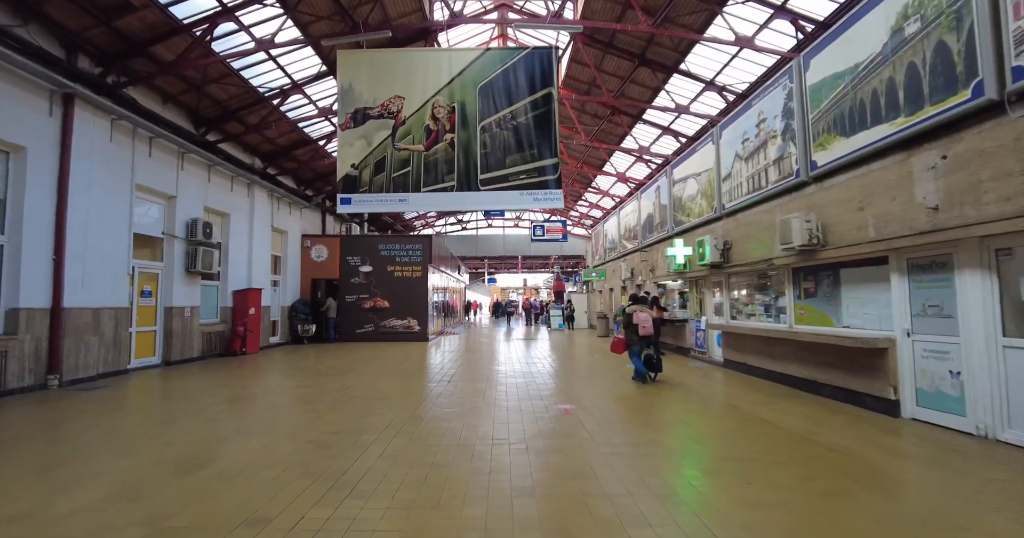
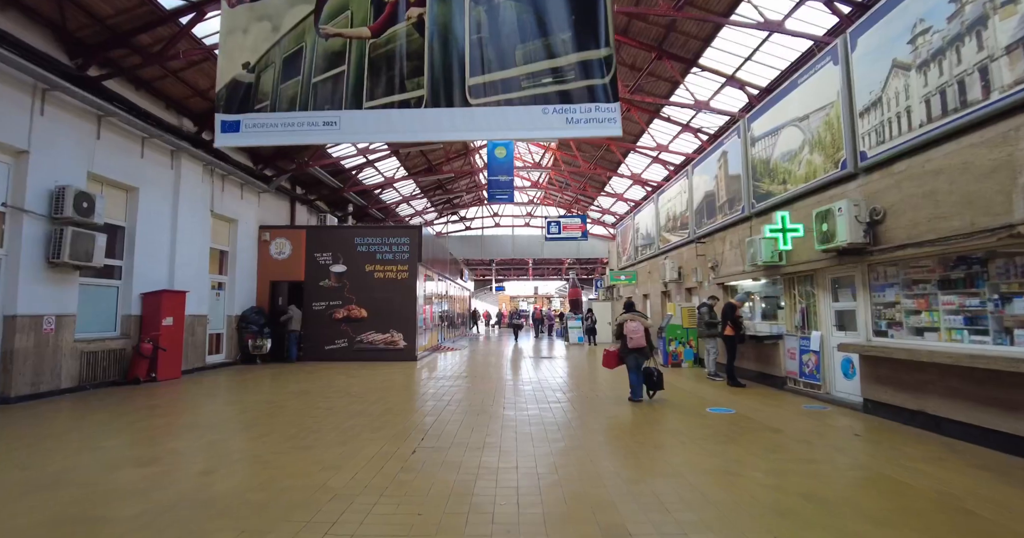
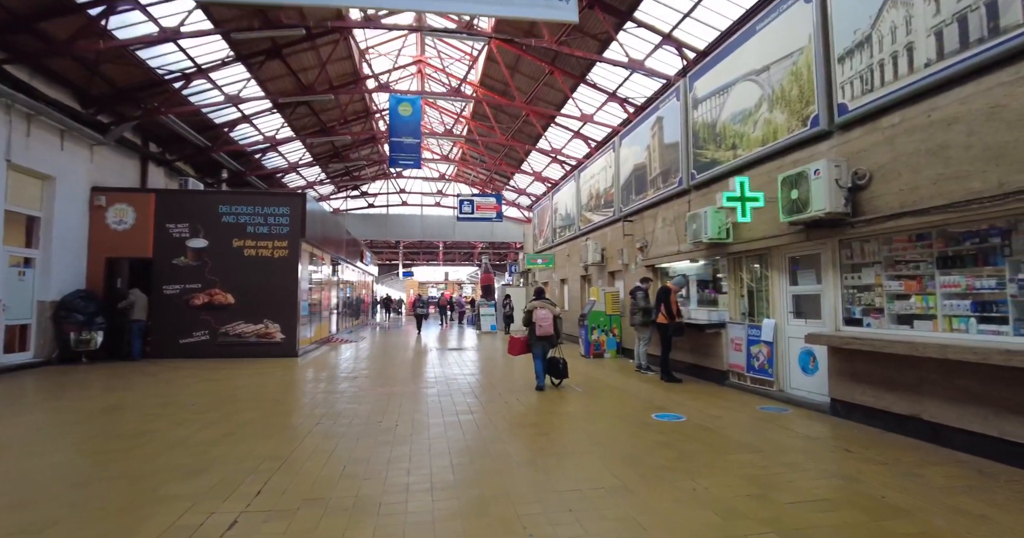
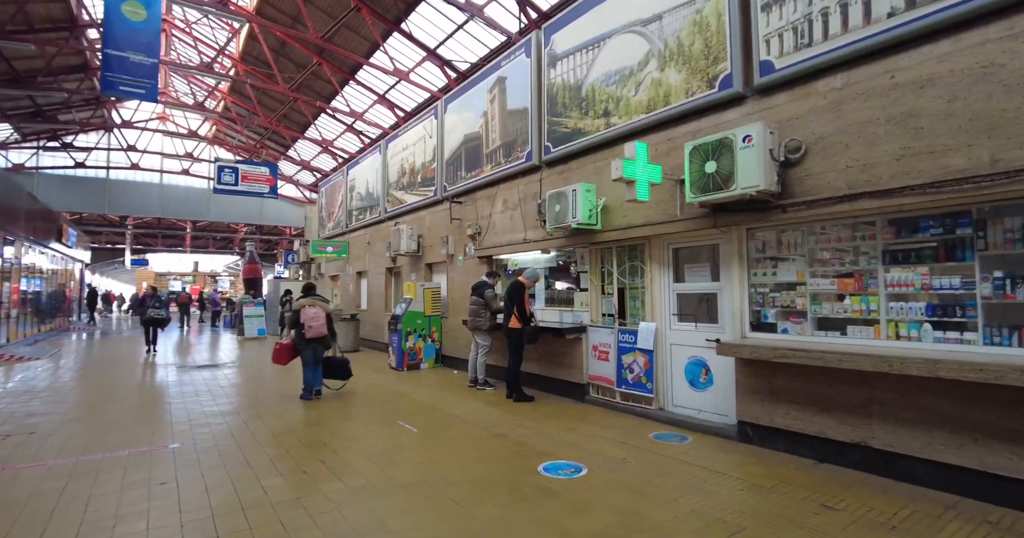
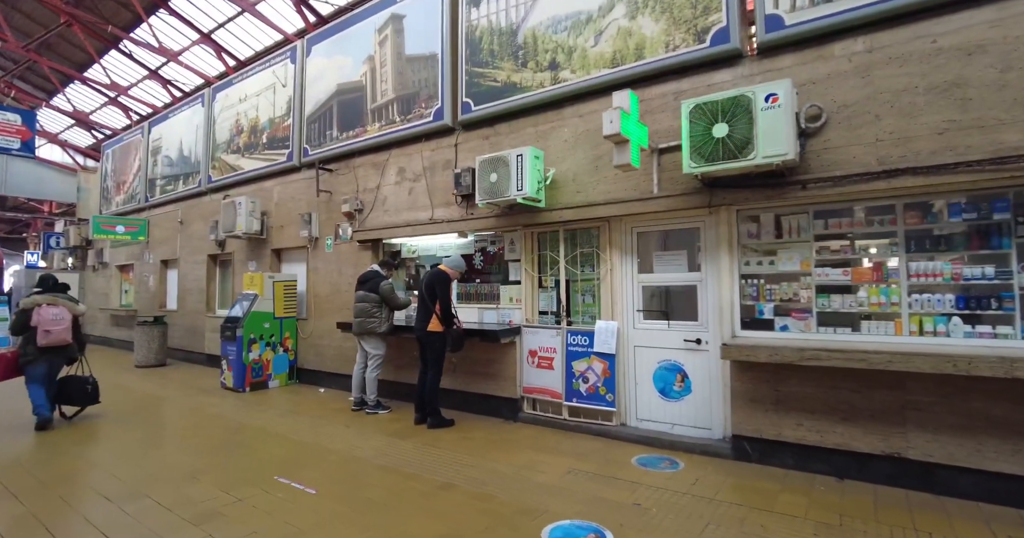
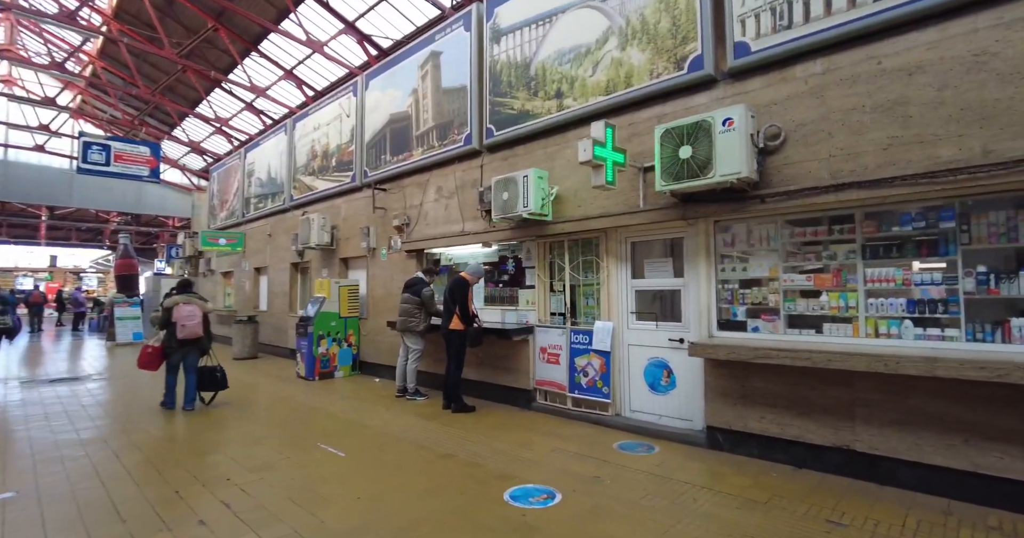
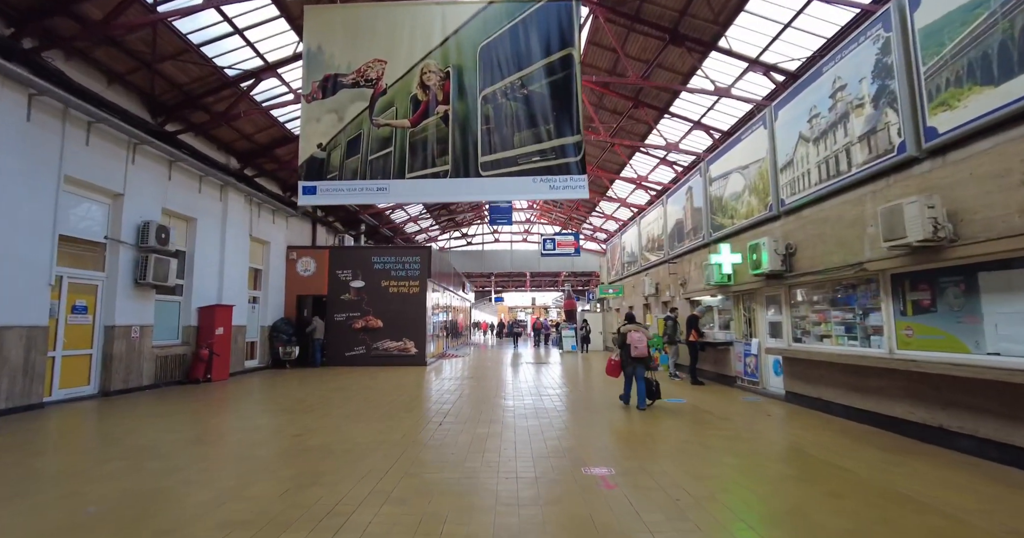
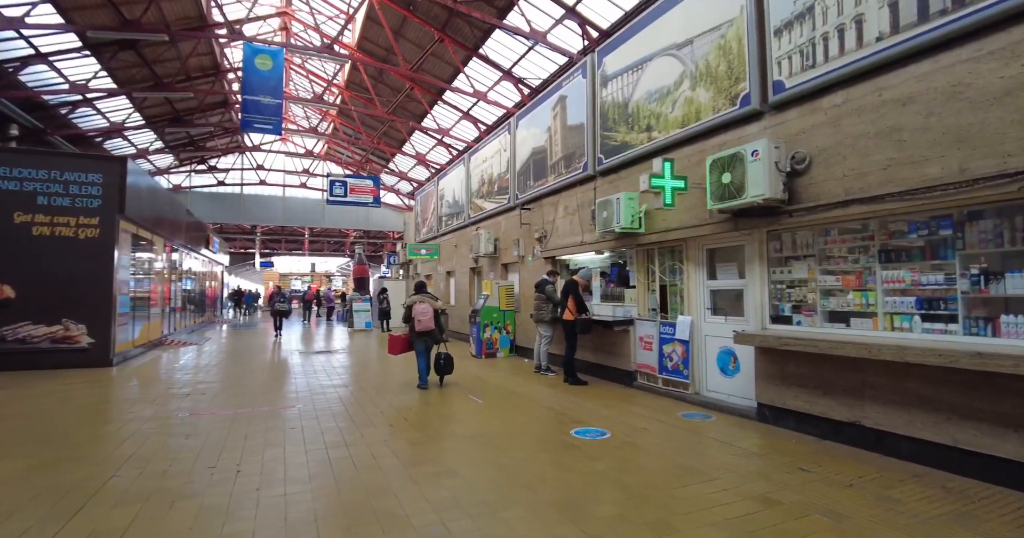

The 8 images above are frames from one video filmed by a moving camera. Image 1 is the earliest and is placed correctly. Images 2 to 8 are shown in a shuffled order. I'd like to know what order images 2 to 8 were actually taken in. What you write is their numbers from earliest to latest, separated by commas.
7, 2, 3, 8, 4, 6, 5
